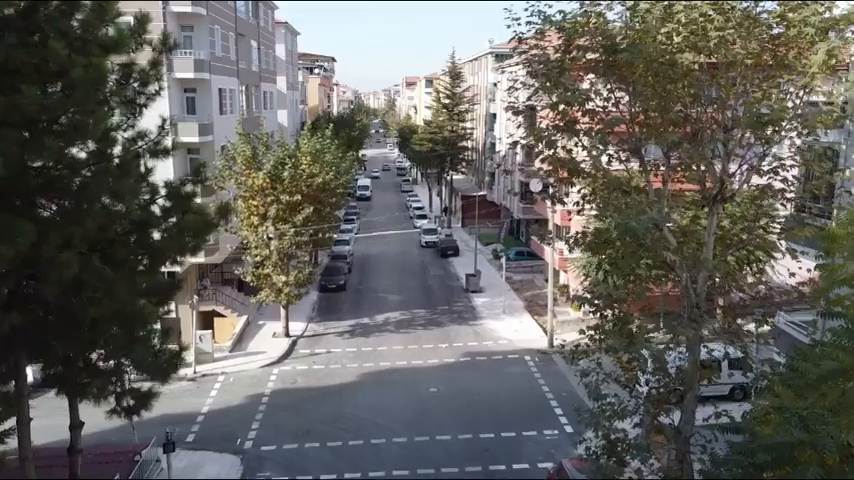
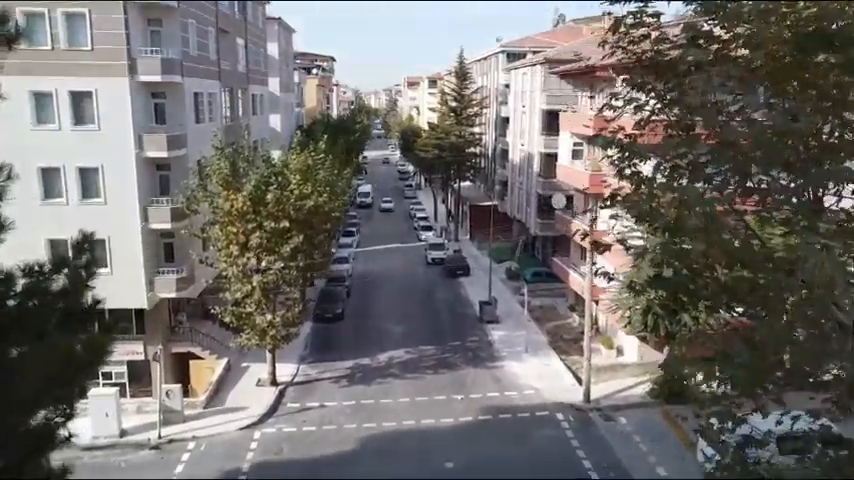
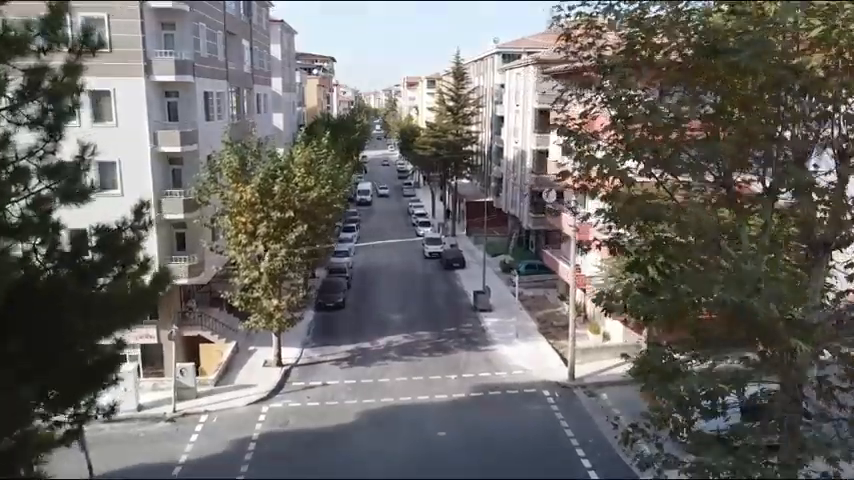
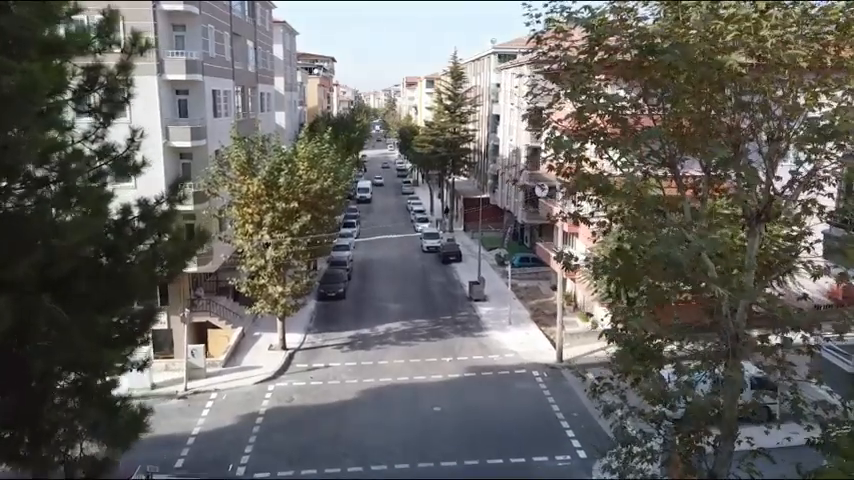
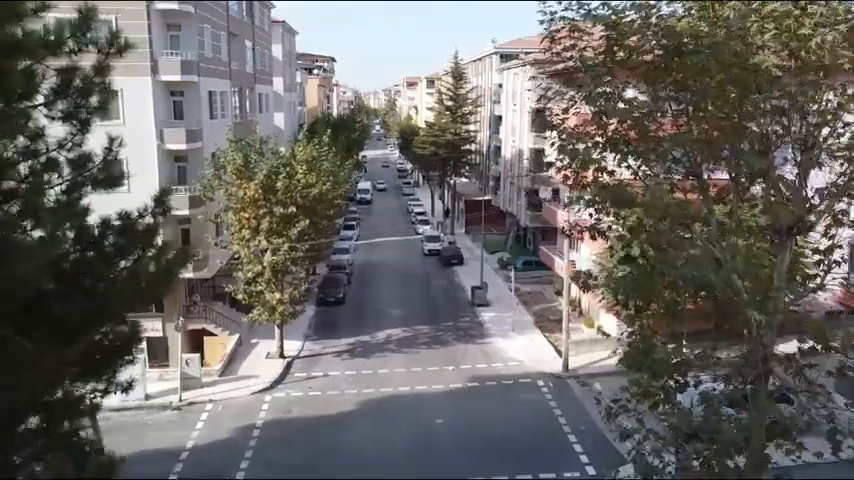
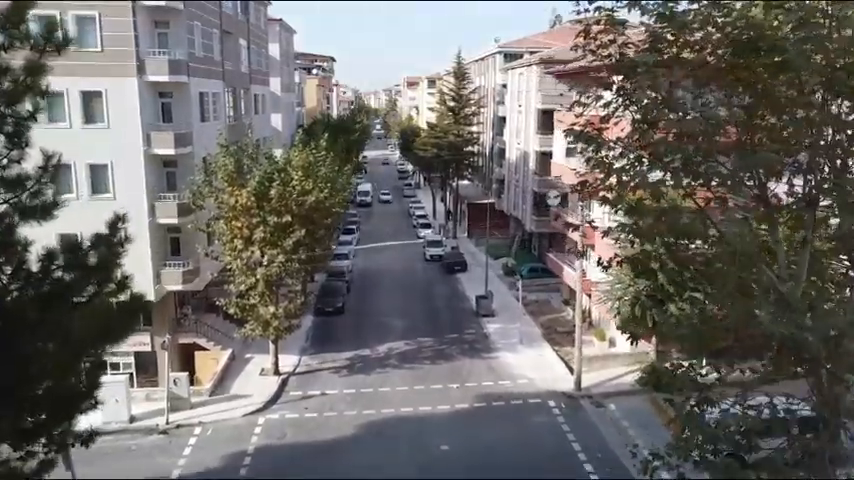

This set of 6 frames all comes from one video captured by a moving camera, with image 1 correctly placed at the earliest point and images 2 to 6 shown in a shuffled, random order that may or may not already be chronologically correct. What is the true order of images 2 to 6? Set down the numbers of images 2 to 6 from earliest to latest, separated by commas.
4, 5, 3, 6, 2
